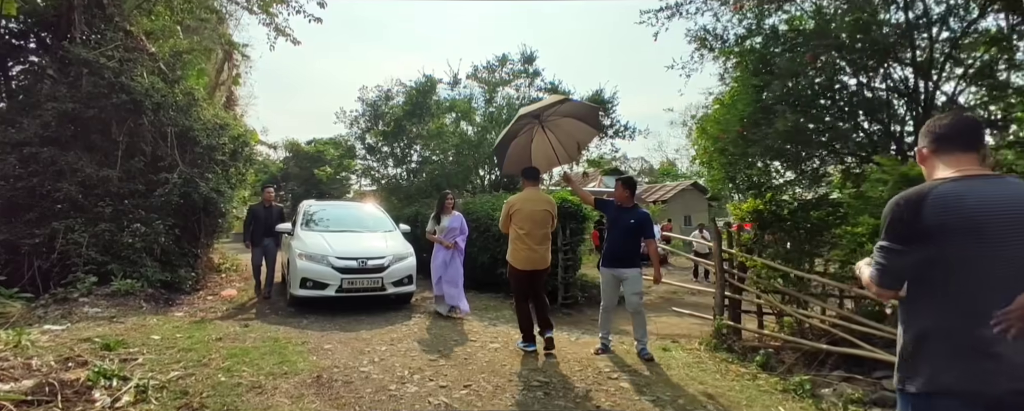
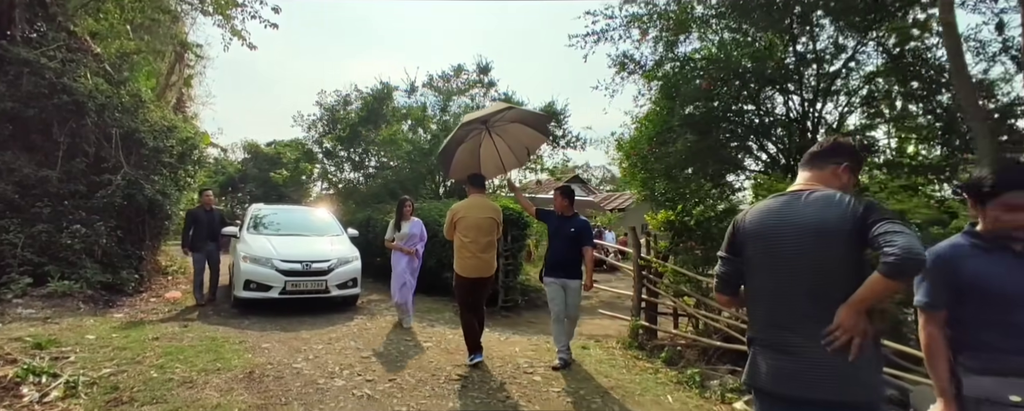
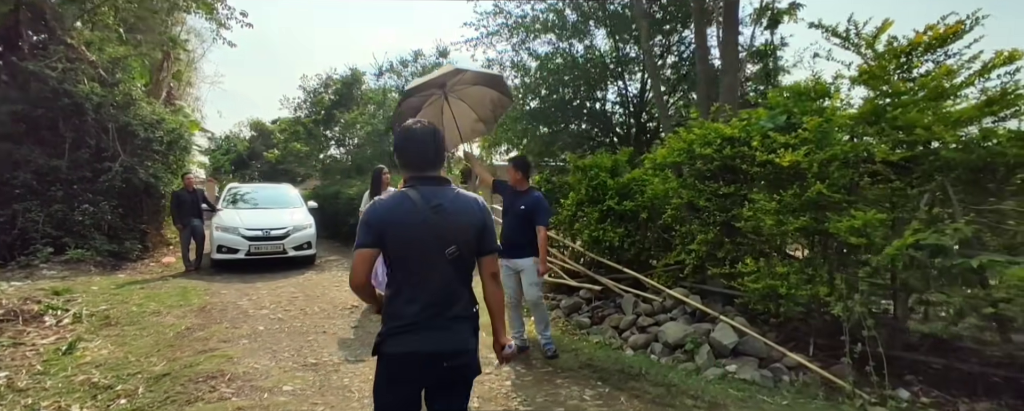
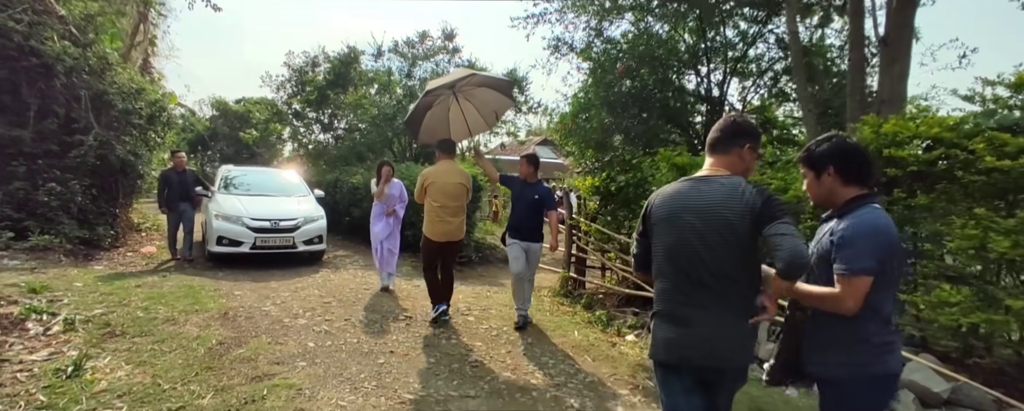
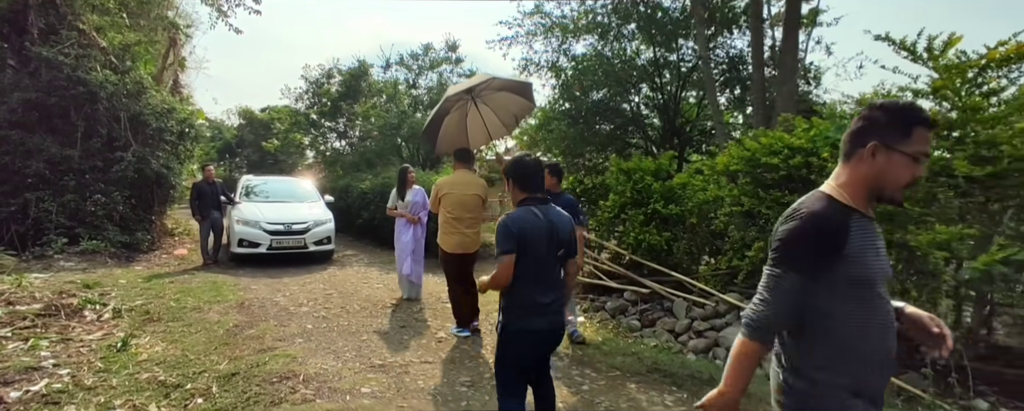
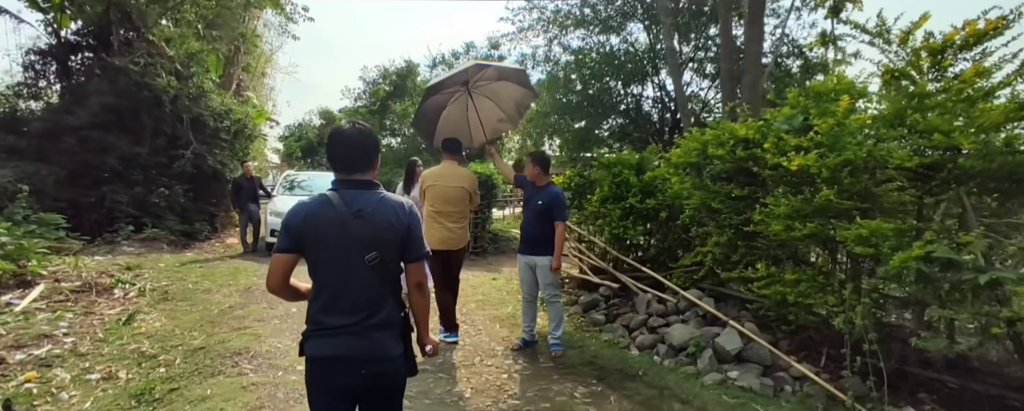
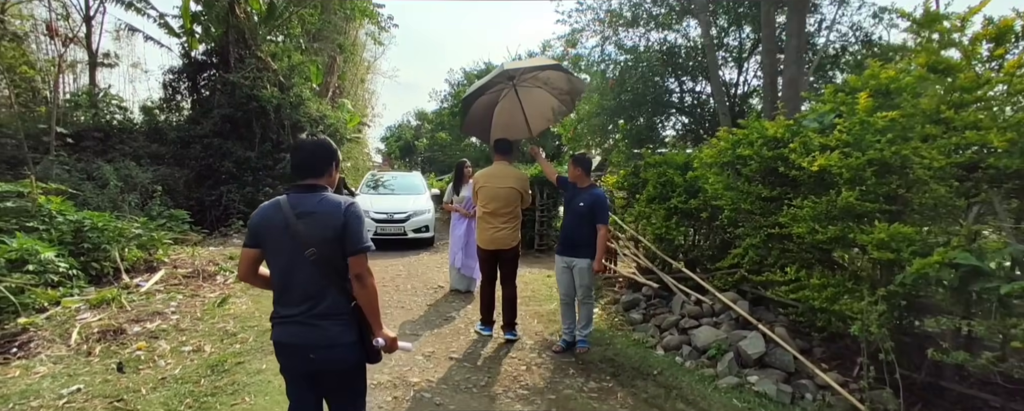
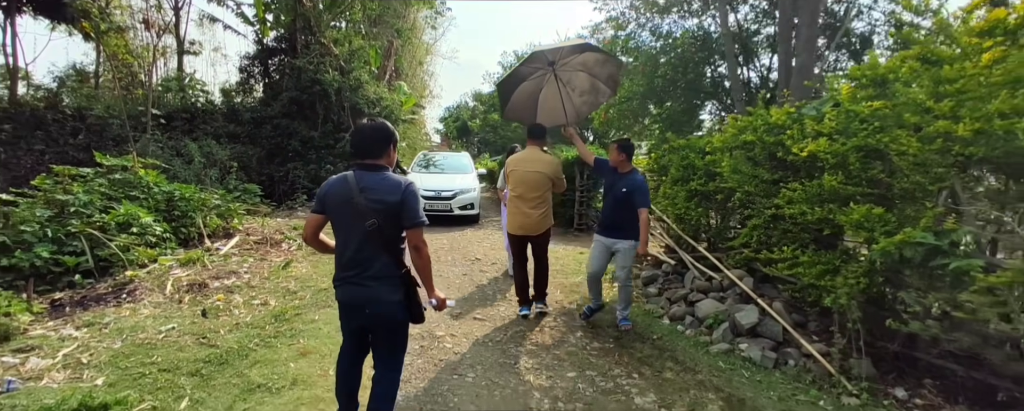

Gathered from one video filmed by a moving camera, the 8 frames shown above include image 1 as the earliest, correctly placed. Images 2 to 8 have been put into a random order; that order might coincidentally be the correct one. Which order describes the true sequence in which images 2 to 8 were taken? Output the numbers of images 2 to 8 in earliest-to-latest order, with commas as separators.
2, 4, 5, 3, 6, 7, 8
